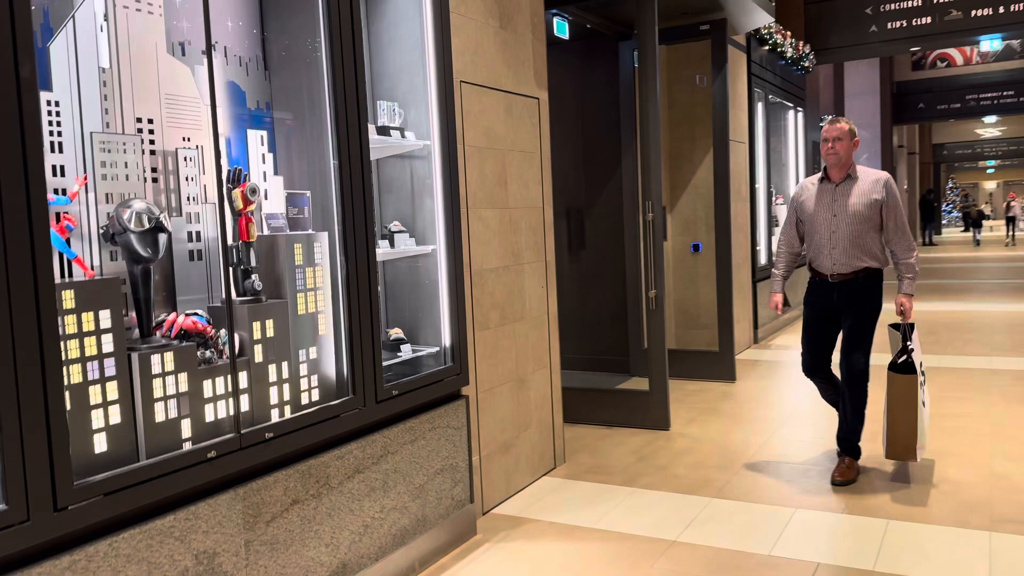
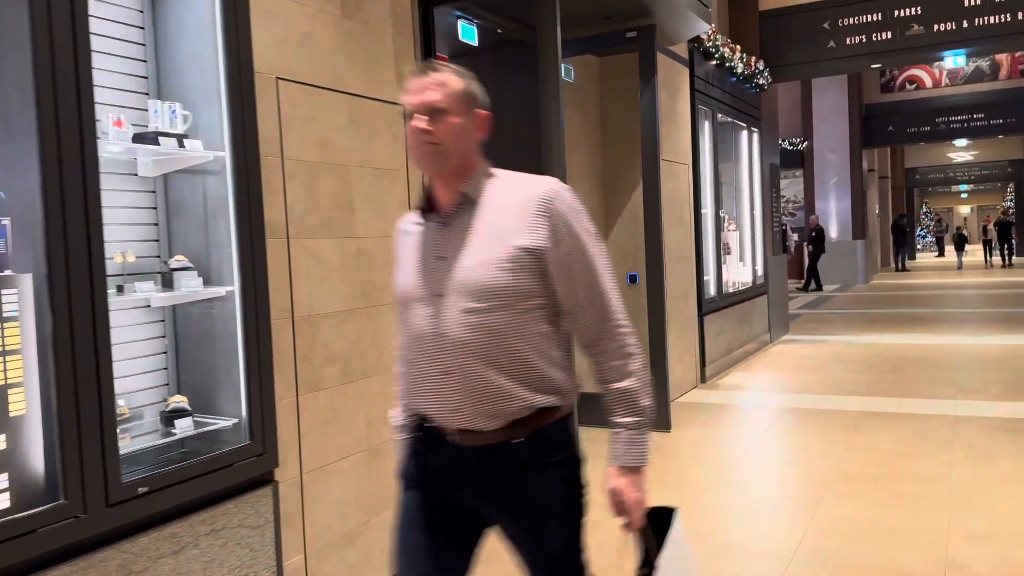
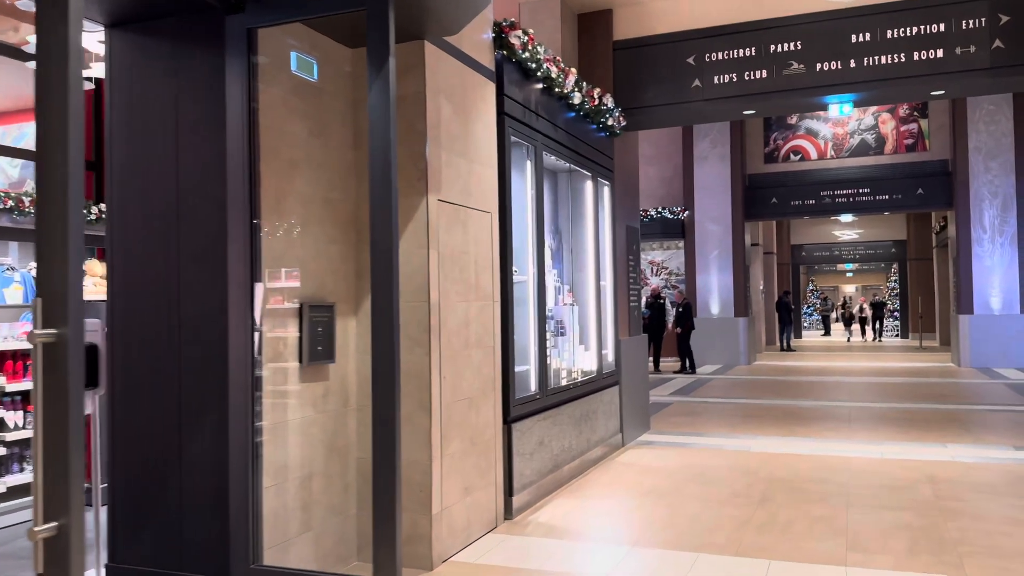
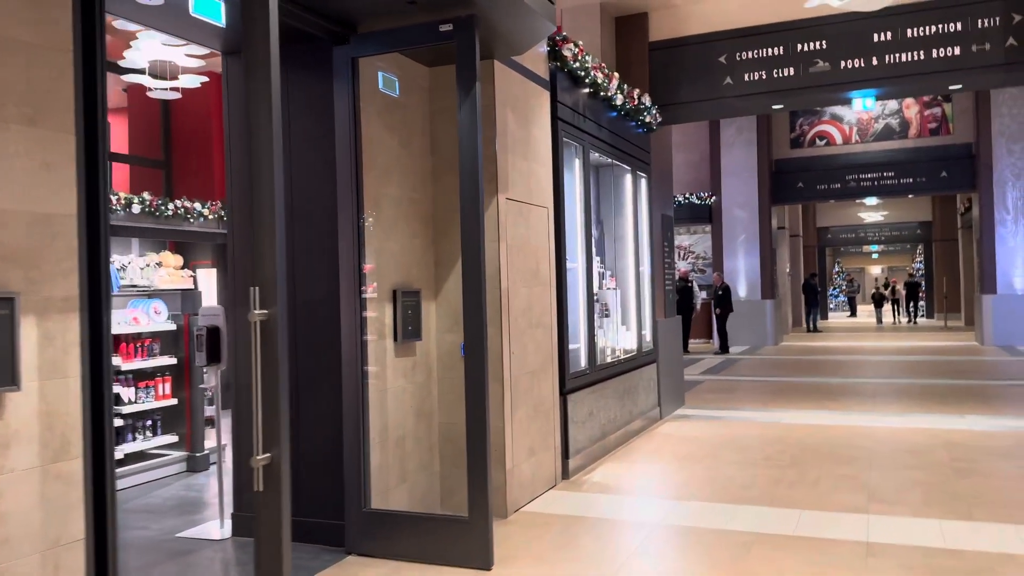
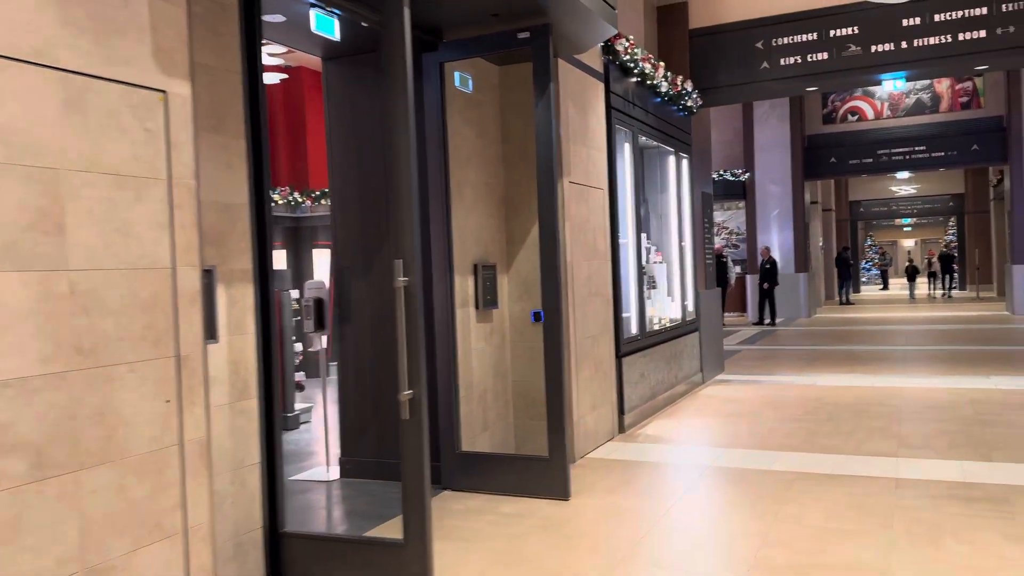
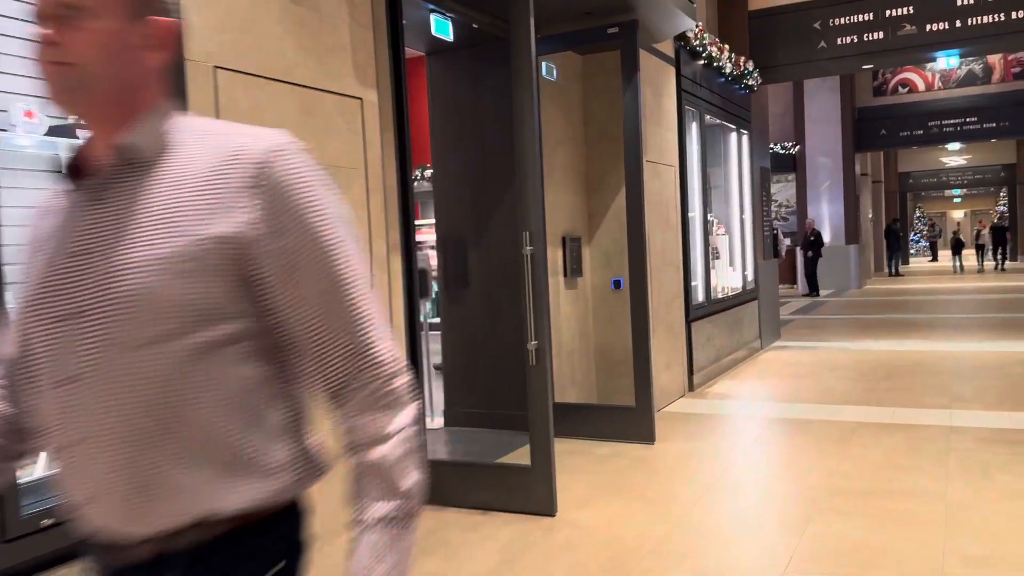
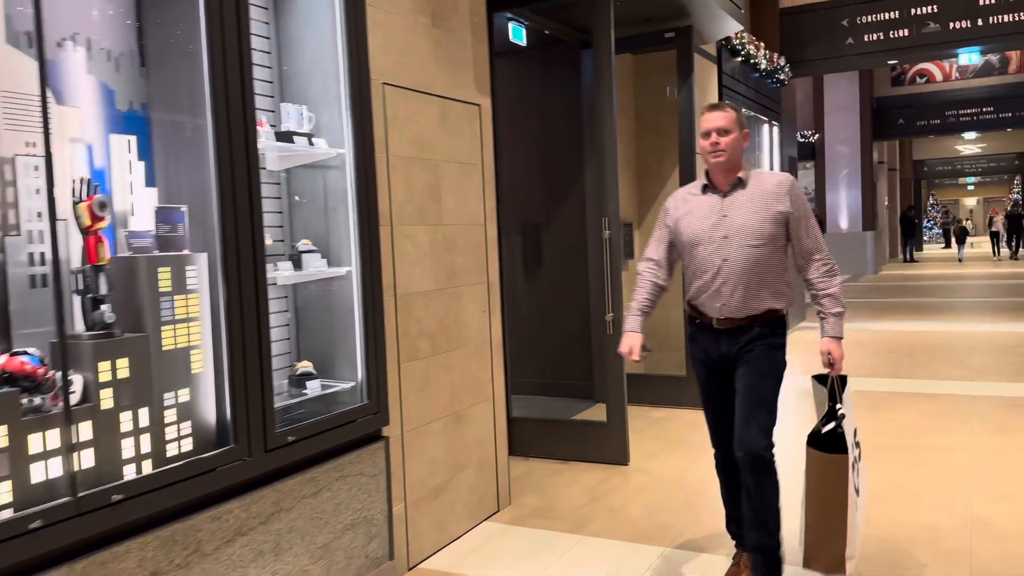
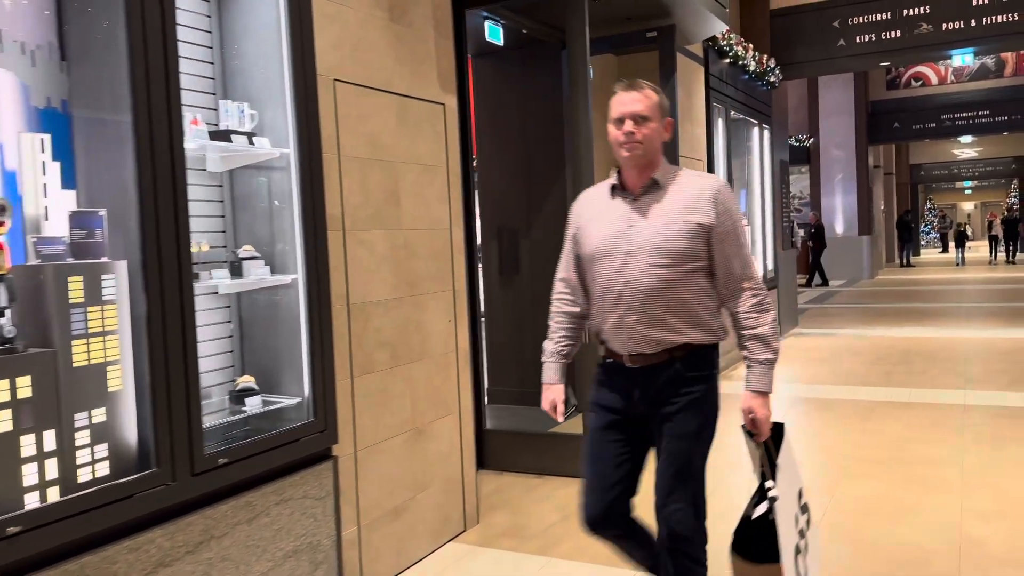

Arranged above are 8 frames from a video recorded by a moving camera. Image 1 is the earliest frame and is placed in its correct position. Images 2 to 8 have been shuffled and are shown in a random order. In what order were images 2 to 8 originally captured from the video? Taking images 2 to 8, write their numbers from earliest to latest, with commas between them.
7, 8, 2, 6, 5, 4, 3
